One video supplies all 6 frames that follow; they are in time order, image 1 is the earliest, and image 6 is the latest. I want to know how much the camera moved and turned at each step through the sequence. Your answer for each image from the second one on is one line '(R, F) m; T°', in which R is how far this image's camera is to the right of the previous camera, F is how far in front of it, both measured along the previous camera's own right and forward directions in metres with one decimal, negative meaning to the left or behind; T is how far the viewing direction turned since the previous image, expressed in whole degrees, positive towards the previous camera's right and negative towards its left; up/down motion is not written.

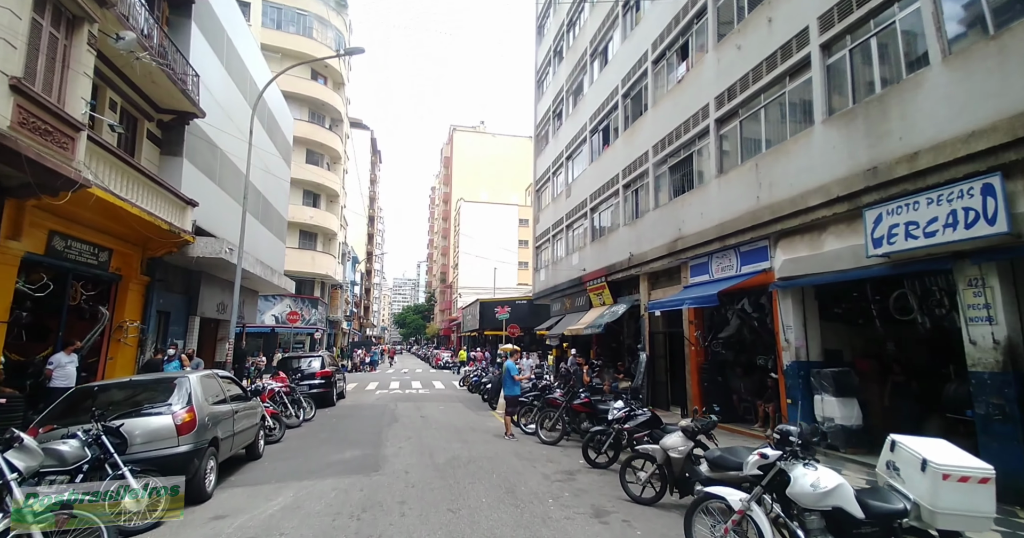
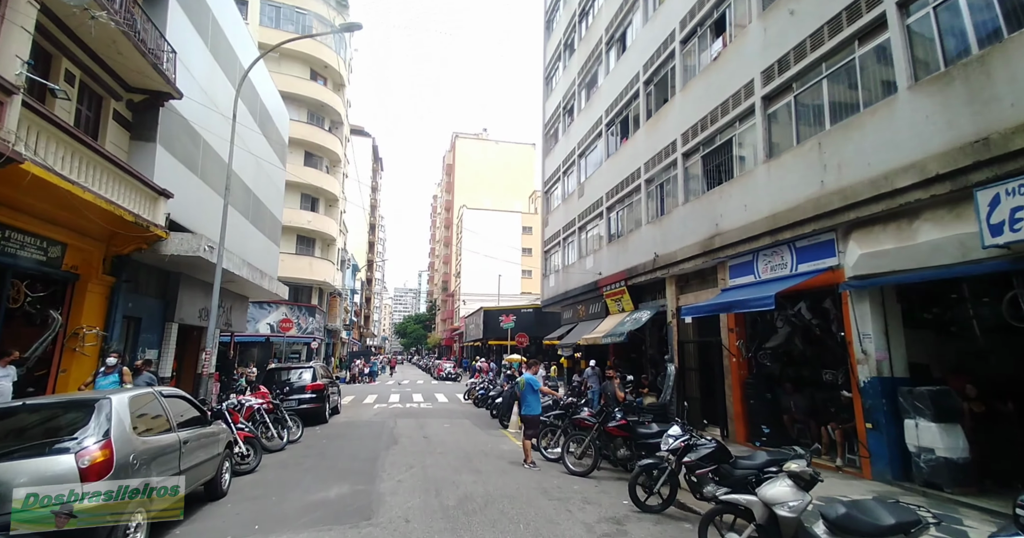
(-0.3, +1.5) m; 0°
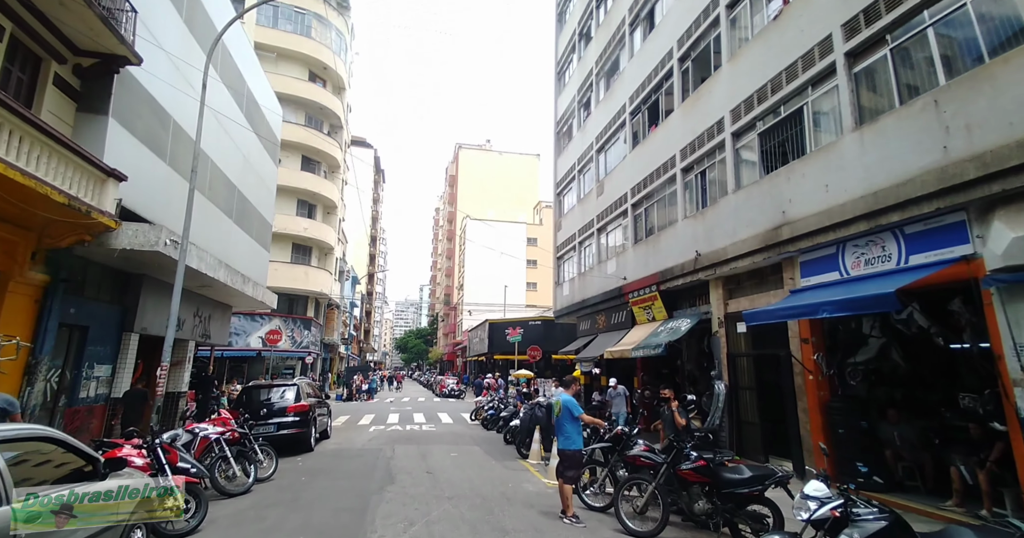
(-0.4, +2.0) m; 0°
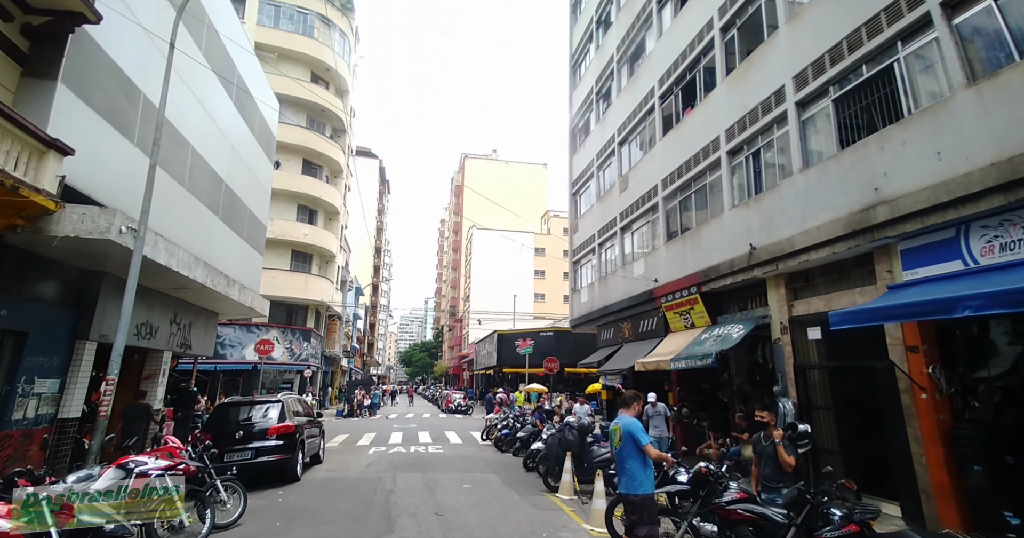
(-0.3, +1.7) m; -1°
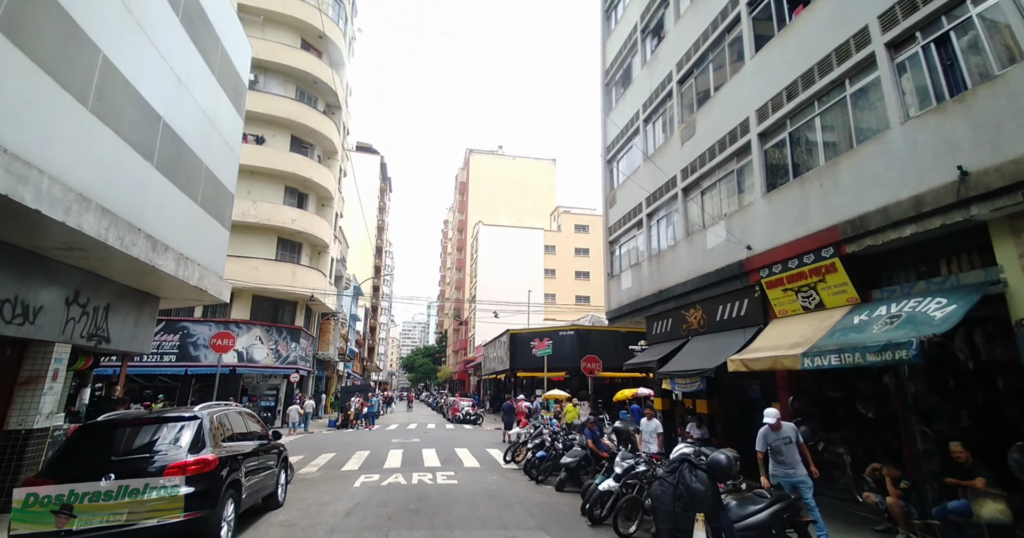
(-0.8, +3.9) m; 0°
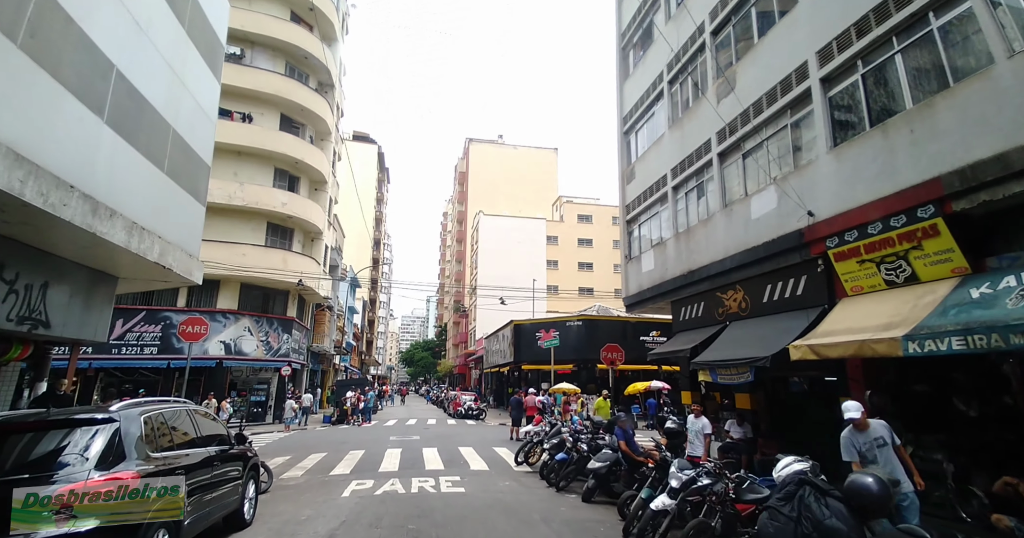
(-0.3, +1.6) m; 0°
